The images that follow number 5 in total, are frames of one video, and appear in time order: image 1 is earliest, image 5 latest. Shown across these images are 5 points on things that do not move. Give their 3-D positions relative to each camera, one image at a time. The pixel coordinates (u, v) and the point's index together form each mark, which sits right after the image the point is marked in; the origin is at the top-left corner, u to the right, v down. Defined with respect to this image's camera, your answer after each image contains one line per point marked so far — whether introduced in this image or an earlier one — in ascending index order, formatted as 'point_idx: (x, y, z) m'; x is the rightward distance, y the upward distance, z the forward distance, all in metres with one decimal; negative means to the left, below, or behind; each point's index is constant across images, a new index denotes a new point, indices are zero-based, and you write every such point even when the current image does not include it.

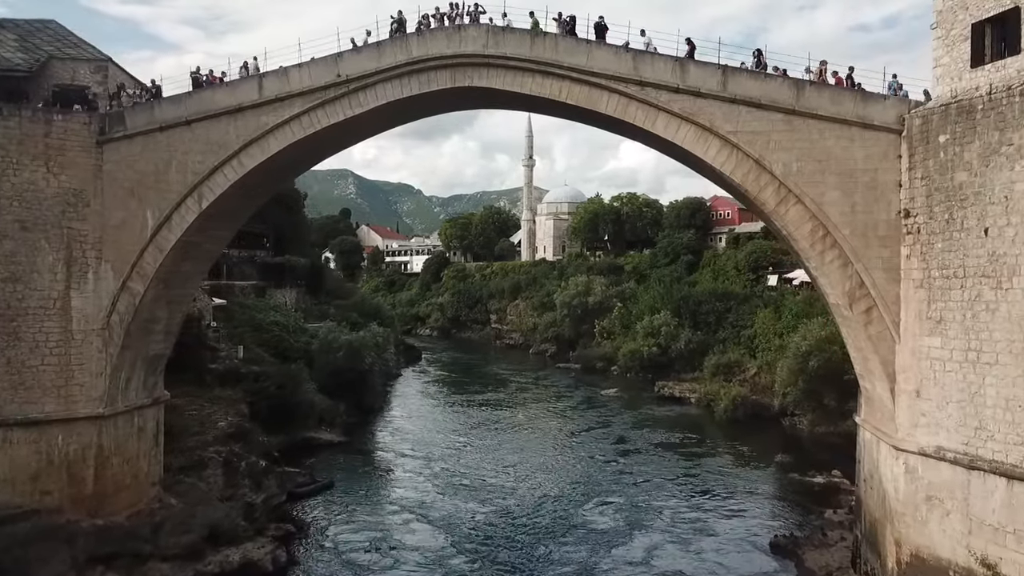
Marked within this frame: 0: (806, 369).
0: (+7.9, -2.2, +18.7) m
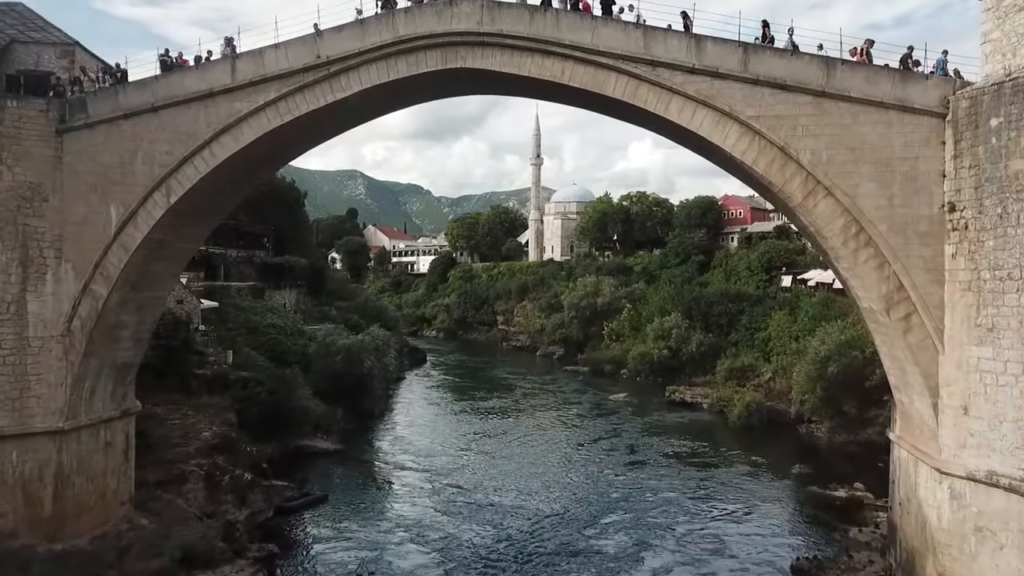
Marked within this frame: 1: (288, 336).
0: (+8.0, -2.2, +17.8) m
1: (-6.3, -1.4, +19.6) m
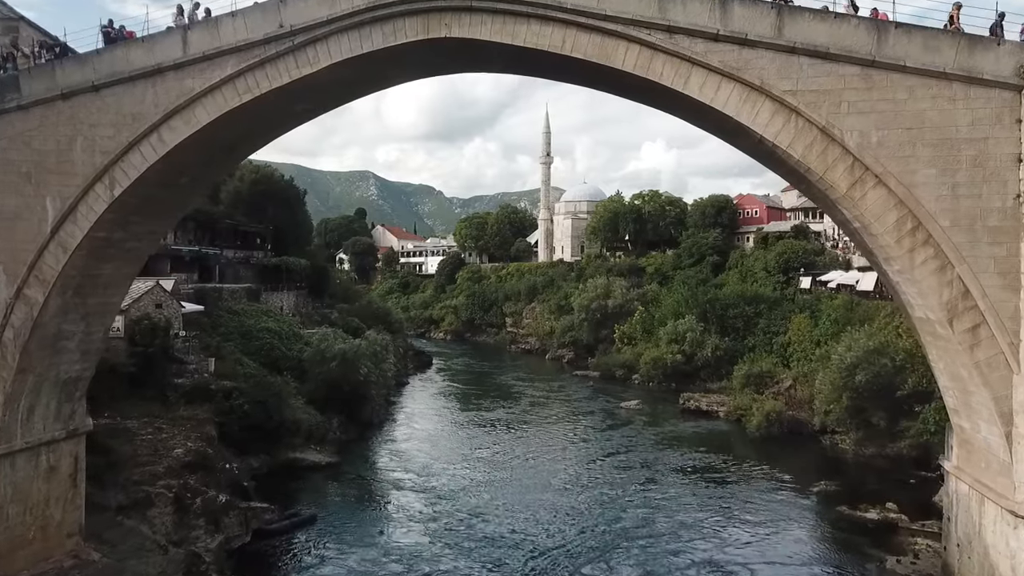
0: (+8.1, -2.3, +16.6) m
1: (-6.2, -1.4, +18.6) m
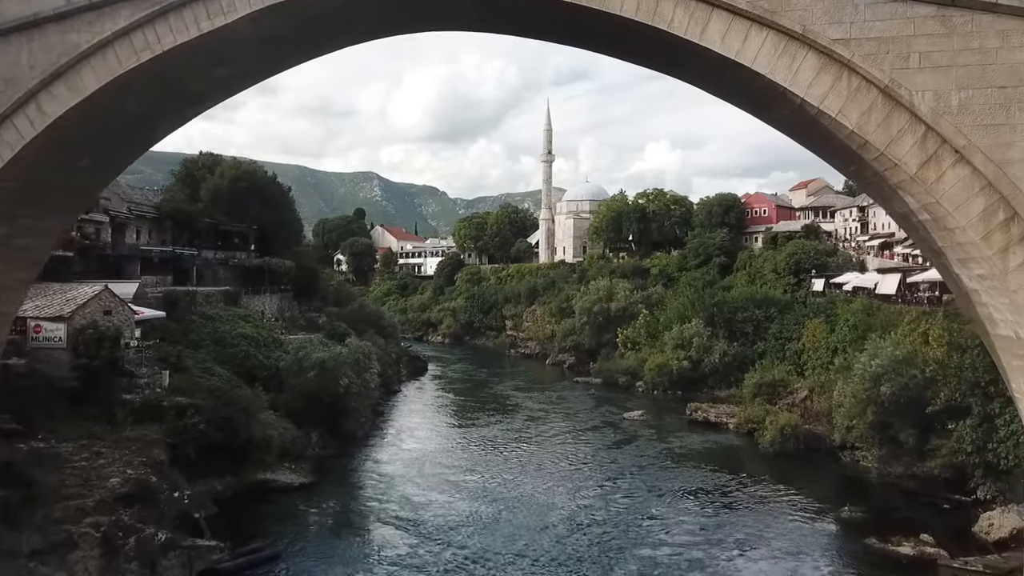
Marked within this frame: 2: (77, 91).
0: (+7.9, -2.4, +15.1) m
1: (-6.3, -1.5, +17.3) m
2: (-3.3, +1.5, +5.3) m
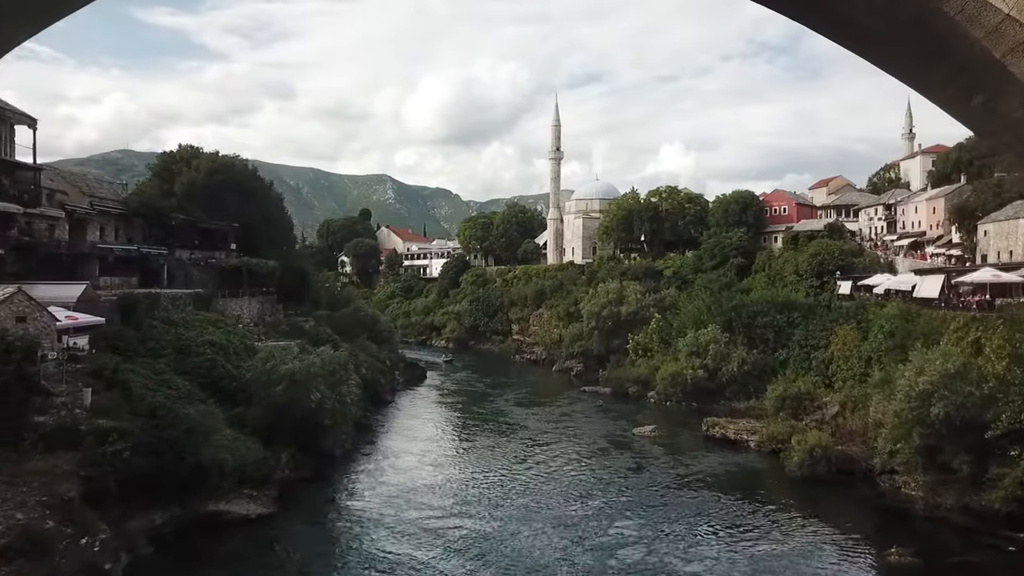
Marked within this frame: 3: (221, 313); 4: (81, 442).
0: (+7.8, -2.4, +13.1) m
1: (-6.5, -1.6, +15.5) m
2: (-3.7, +1.5, +3.5) m
3: (-7.9, -0.7, +18.9) m
4: (-6.1, -2.2, +10.0) m
